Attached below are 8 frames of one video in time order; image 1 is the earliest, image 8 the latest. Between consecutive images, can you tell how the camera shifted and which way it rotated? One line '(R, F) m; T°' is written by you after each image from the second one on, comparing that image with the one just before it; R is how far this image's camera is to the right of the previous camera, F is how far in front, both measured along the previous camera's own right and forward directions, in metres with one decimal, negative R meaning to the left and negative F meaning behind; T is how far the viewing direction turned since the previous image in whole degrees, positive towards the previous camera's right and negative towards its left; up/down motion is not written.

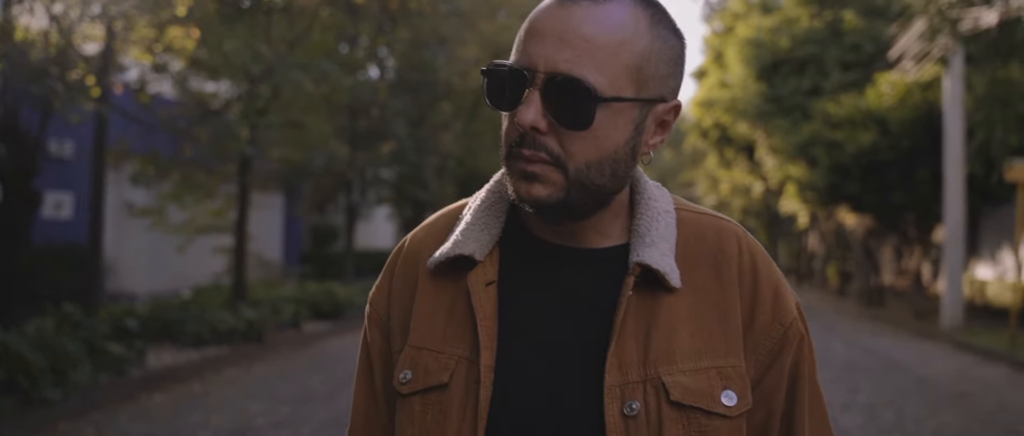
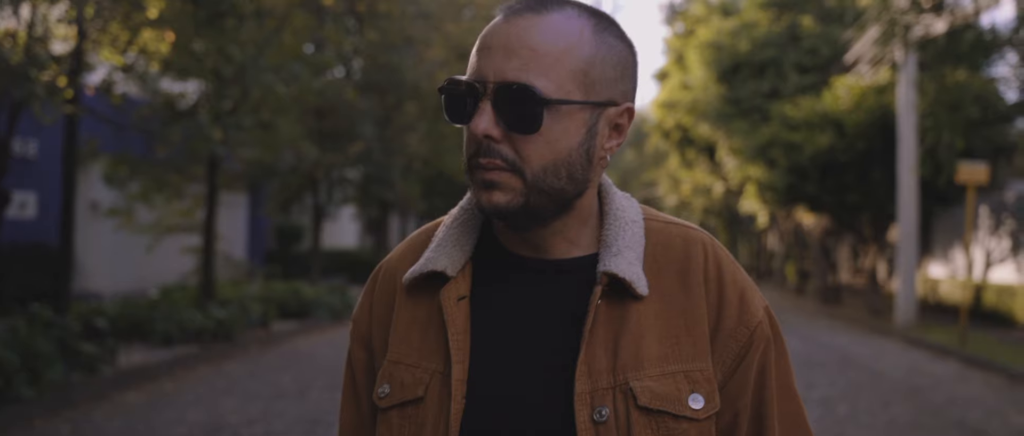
(-0.1, -0.3) m; +2°
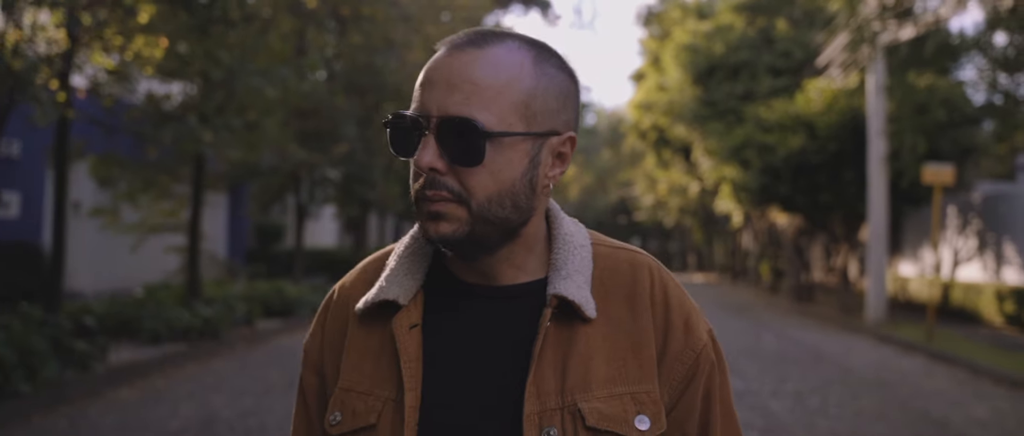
(-0.1, -0.3) m; +1°
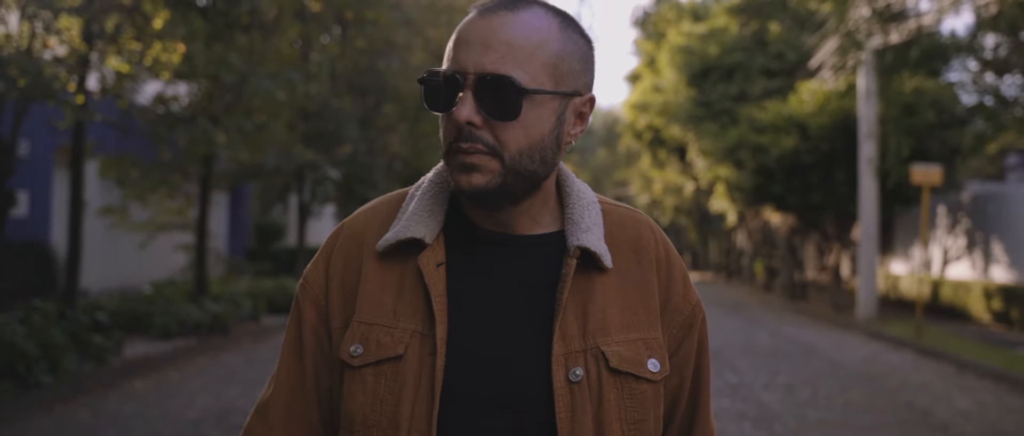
(-0.1, -0.4) m; 0°
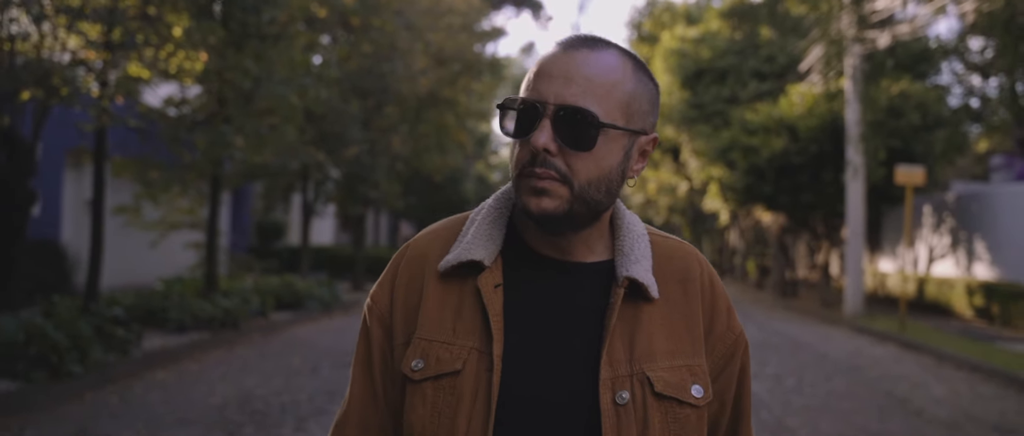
(-0.1, -0.6) m; 0°
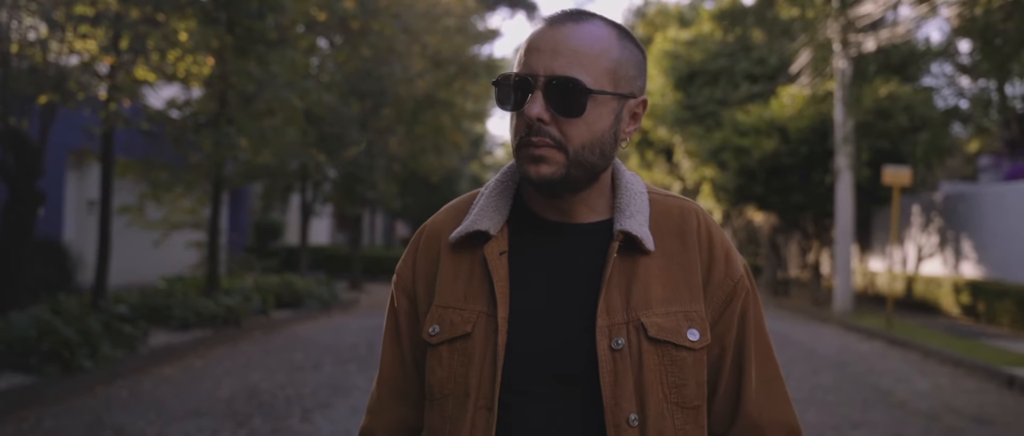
(0.0, -0.3) m; 0°
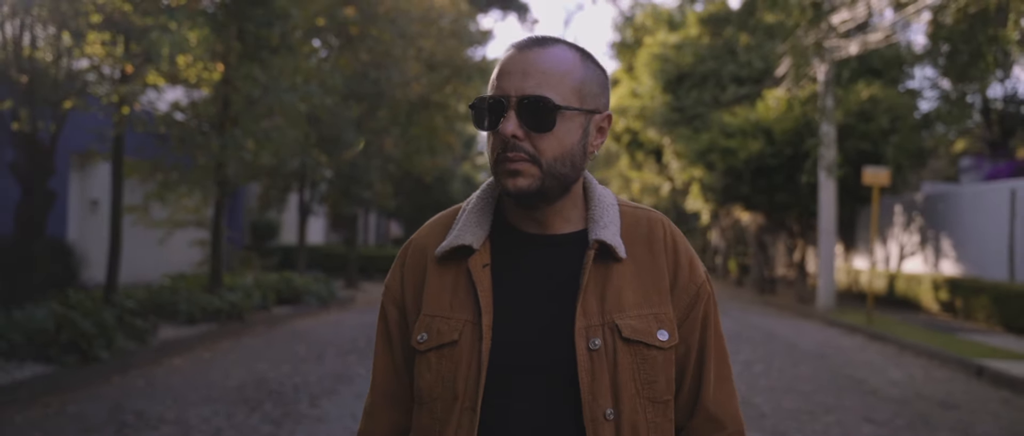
(0.0, -0.6) m; 0°
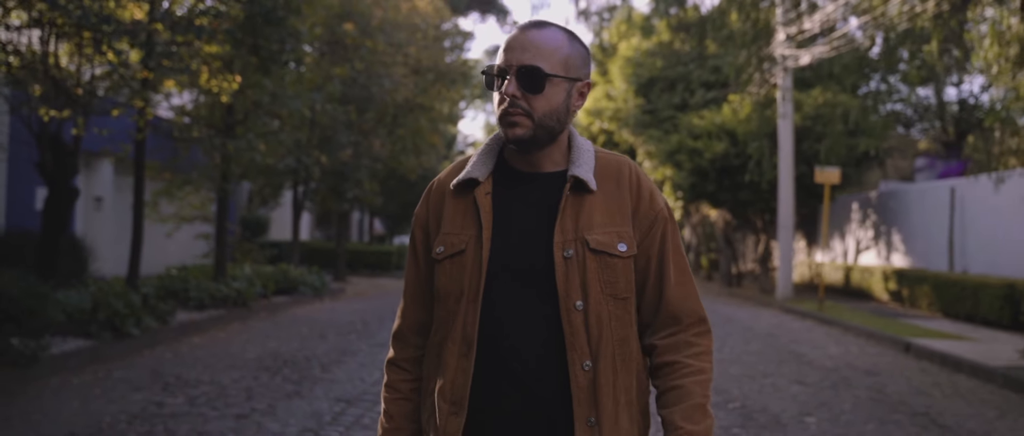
(-0.1, -1.5) m; +1°
